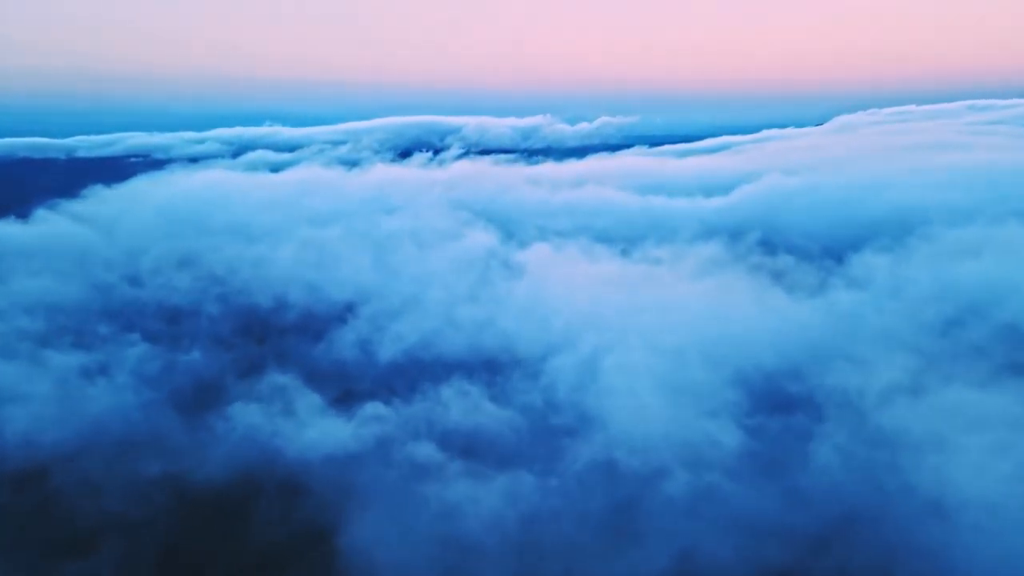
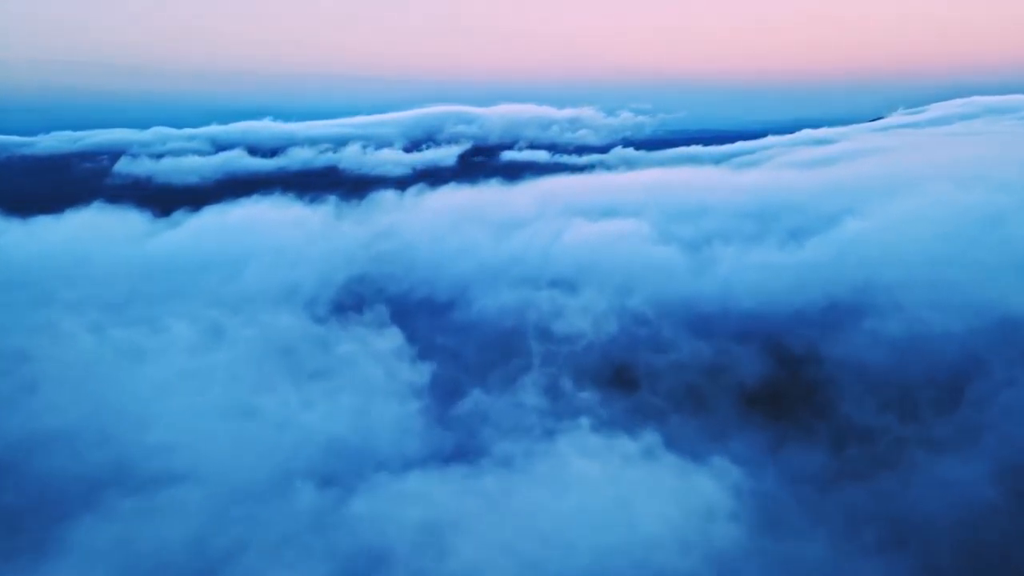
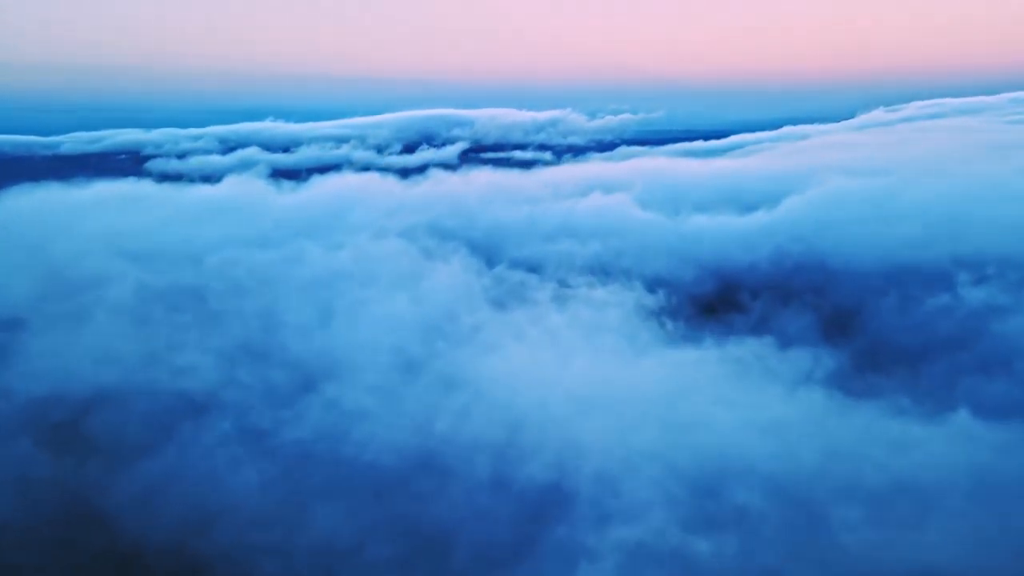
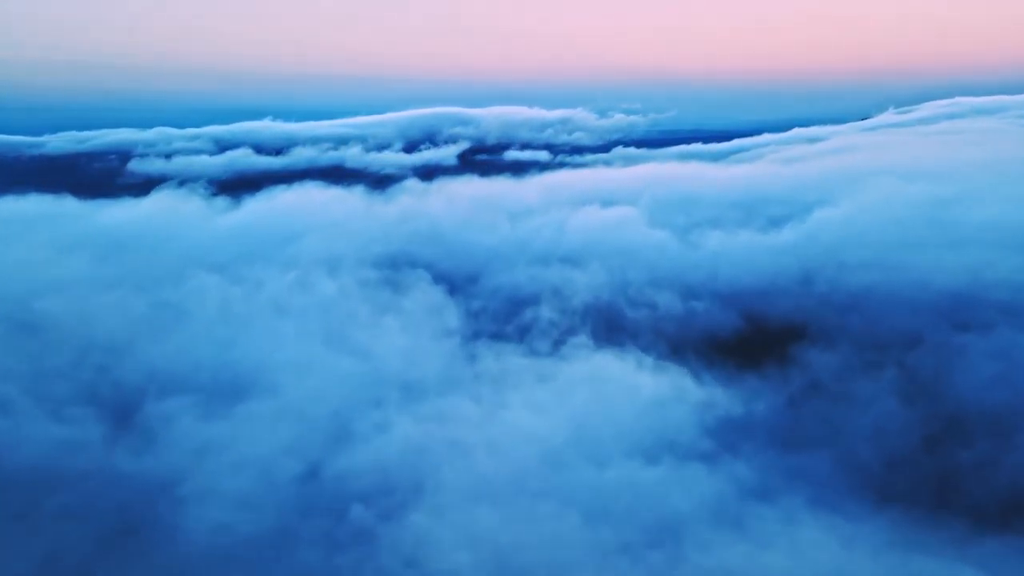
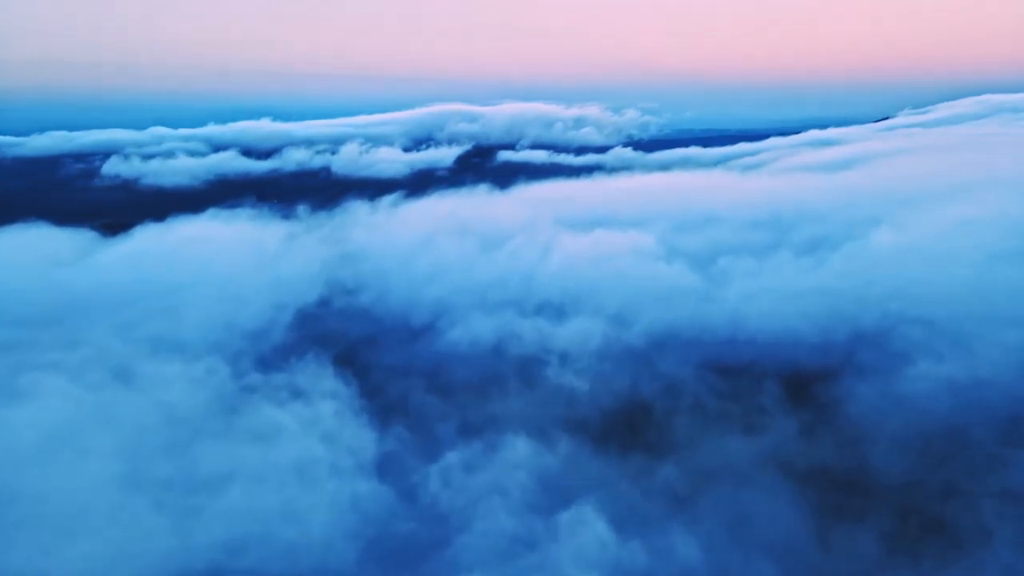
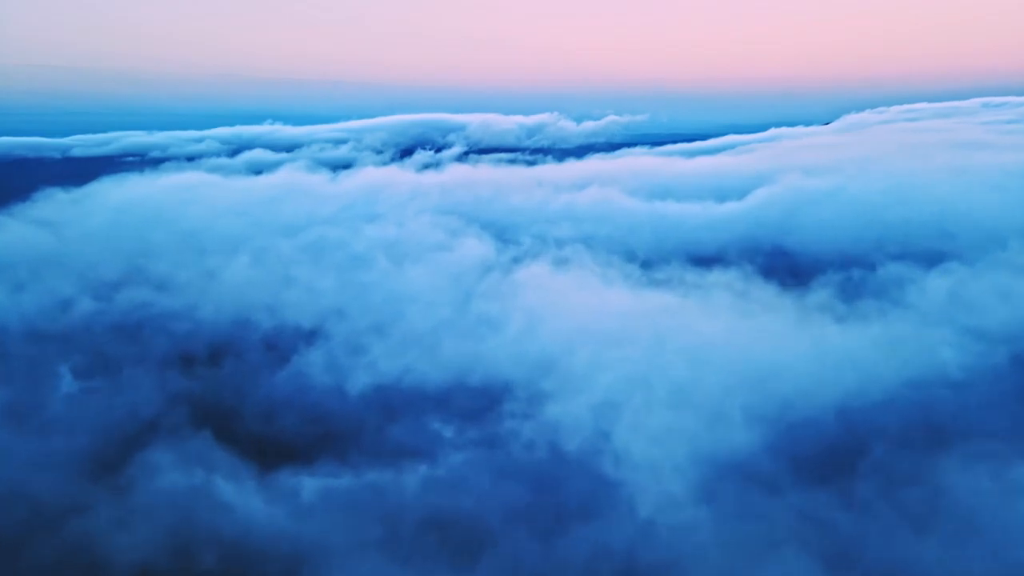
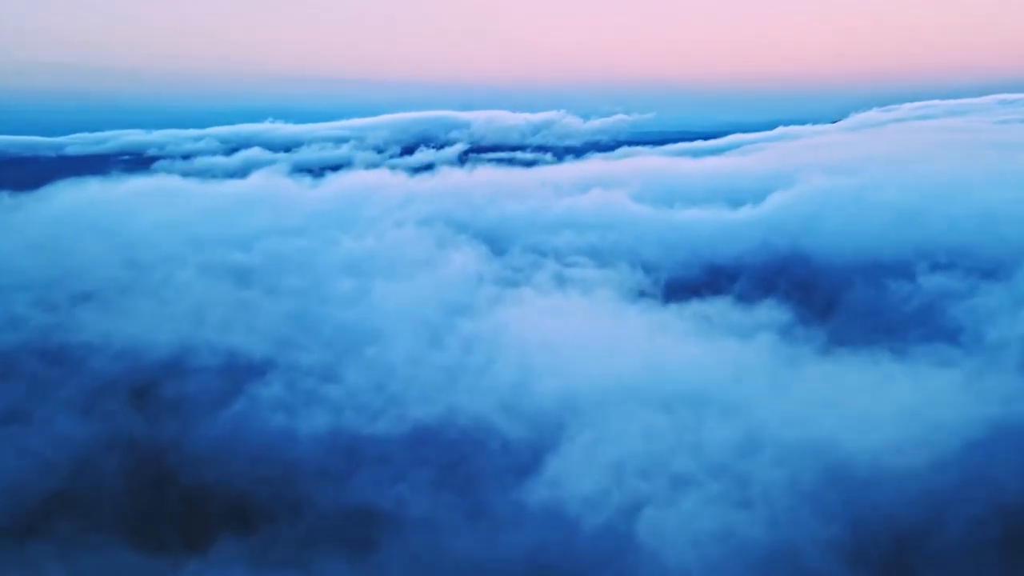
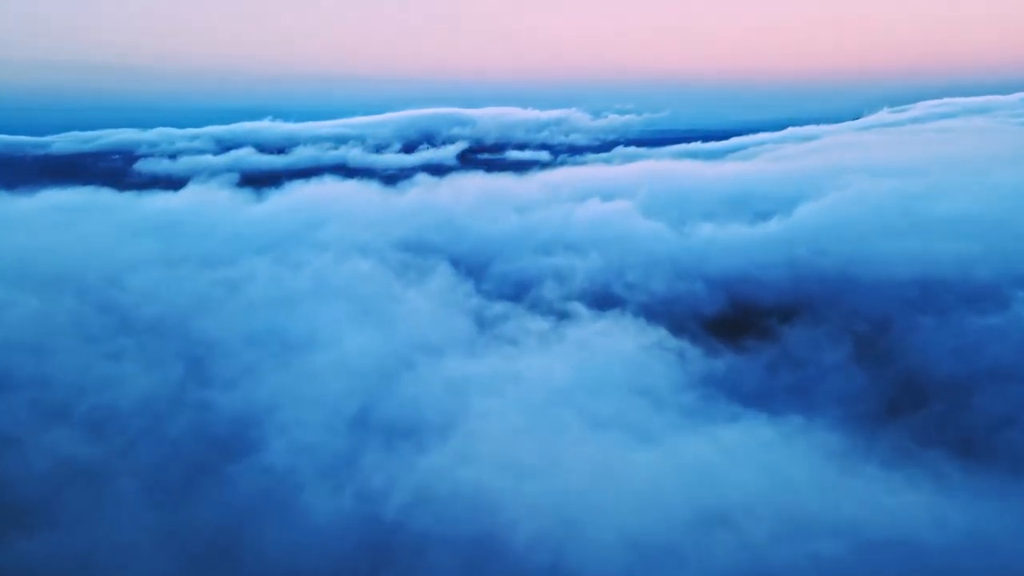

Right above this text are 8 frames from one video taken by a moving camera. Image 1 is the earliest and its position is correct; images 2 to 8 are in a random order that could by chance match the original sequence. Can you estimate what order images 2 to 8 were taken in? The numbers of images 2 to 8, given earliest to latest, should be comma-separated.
6, 7, 3, 8, 4, 2, 5
